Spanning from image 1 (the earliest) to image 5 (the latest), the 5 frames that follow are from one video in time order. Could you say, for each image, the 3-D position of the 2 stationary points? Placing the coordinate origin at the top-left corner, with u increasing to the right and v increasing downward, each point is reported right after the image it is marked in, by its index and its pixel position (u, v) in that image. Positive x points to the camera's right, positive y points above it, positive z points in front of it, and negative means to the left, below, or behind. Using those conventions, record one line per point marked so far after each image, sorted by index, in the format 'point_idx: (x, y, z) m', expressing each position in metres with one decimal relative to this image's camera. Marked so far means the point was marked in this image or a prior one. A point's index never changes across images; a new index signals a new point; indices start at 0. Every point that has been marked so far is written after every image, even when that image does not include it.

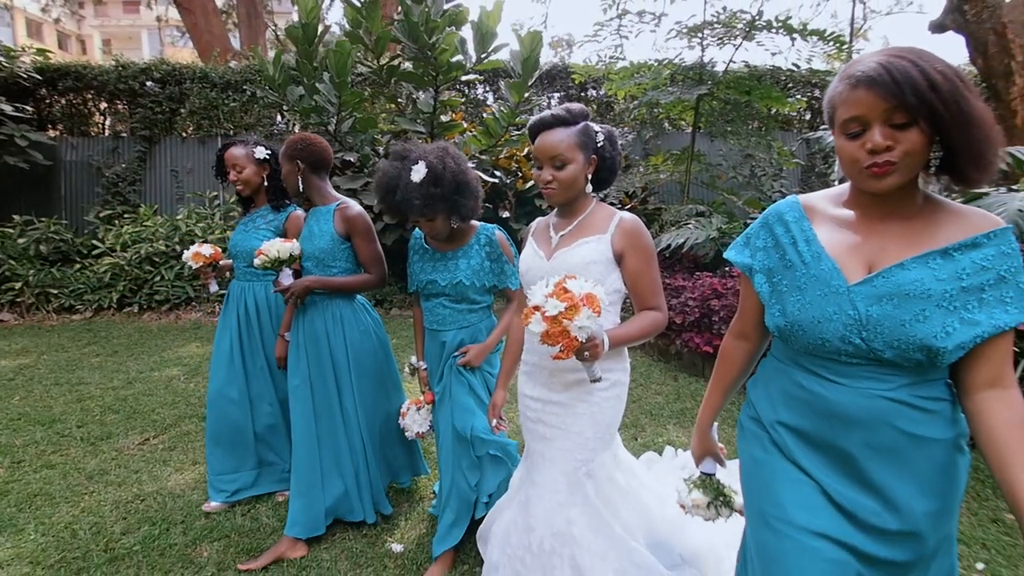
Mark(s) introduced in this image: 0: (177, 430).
0: (-2.2, -0.9, +3.5) m
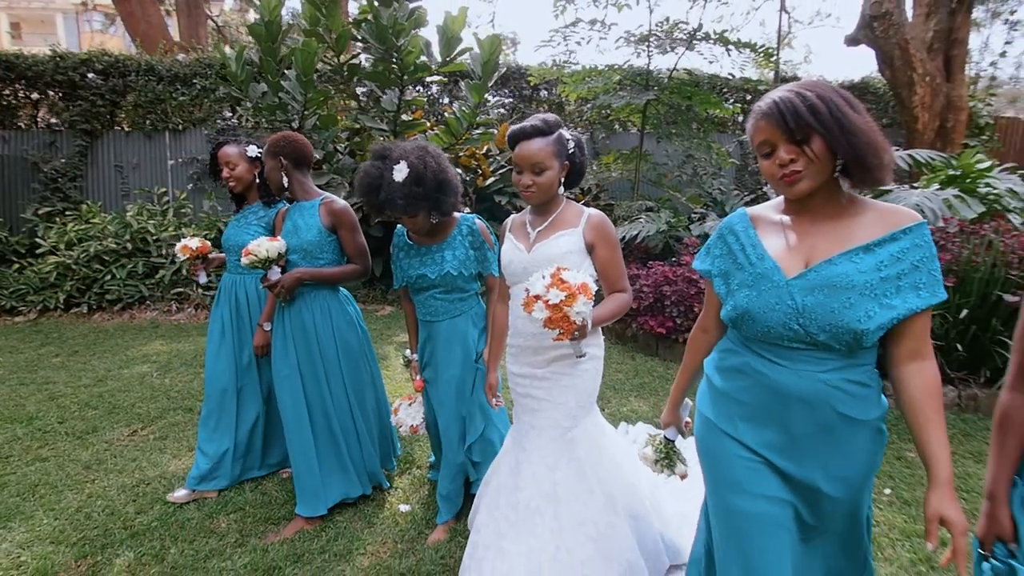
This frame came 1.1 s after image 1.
0: (-2.4, -0.9, +3.6) m
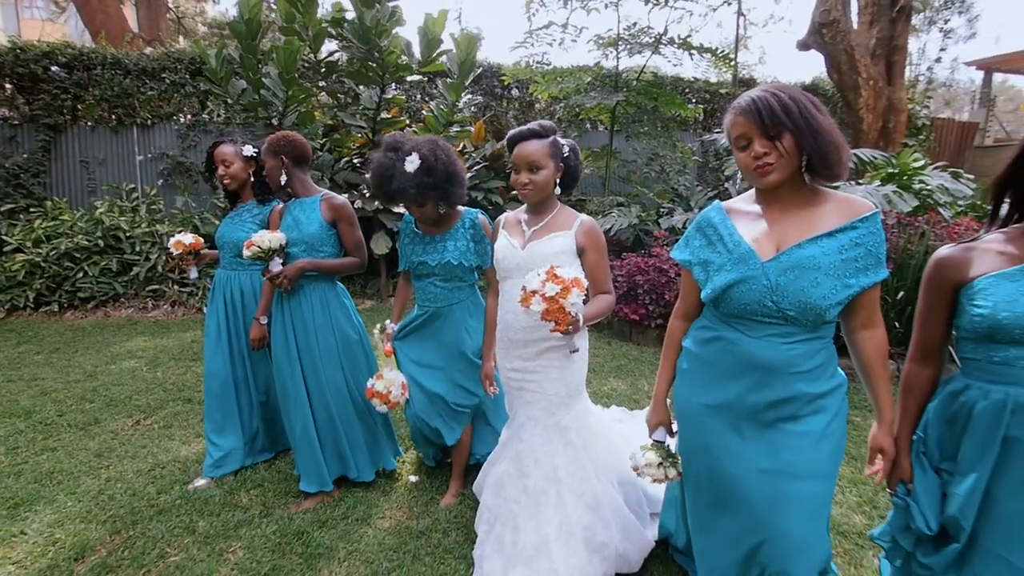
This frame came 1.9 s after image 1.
0: (-2.4, -0.9, +3.7) m
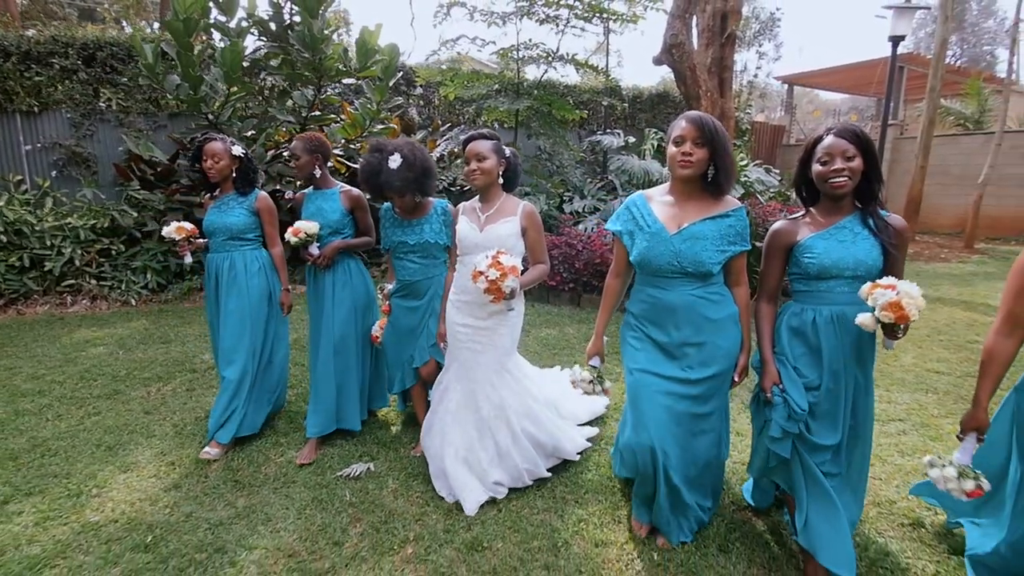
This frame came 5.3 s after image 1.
0: (-2.7, -0.7, +4.2) m
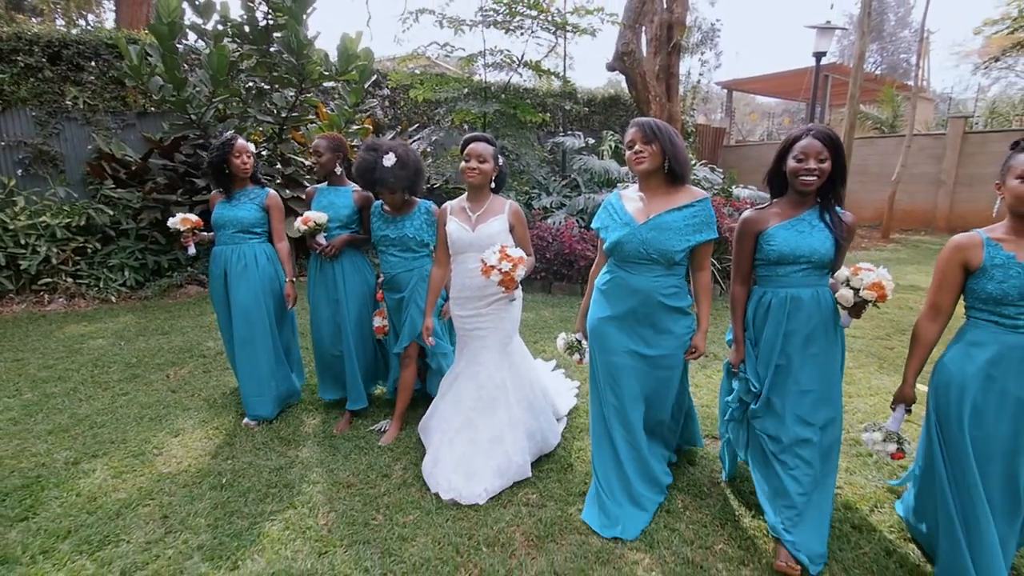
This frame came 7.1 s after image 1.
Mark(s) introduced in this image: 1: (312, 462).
0: (-2.7, -0.7, +4.5) m
1: (-1.1, -1.0, +2.9) m
